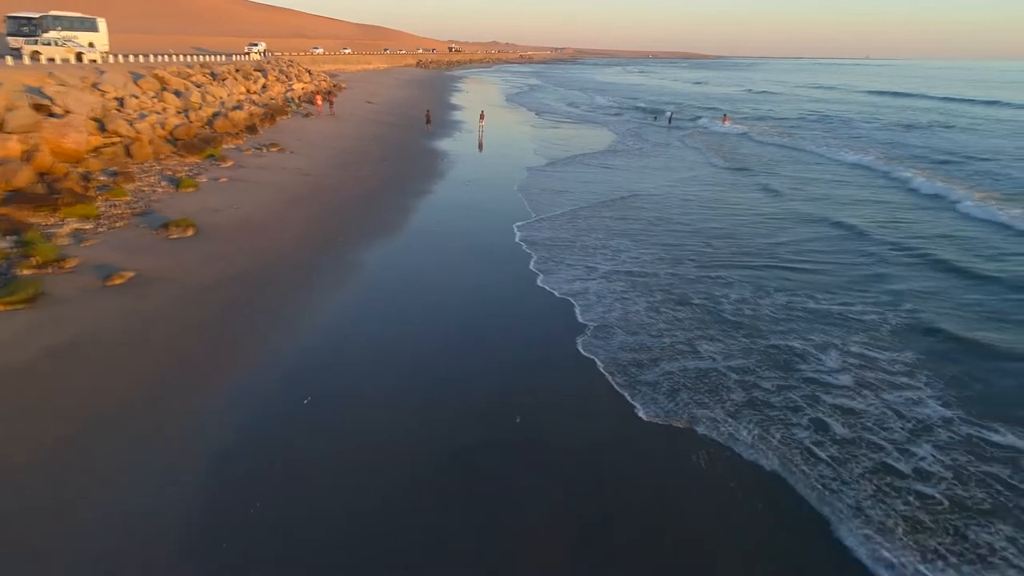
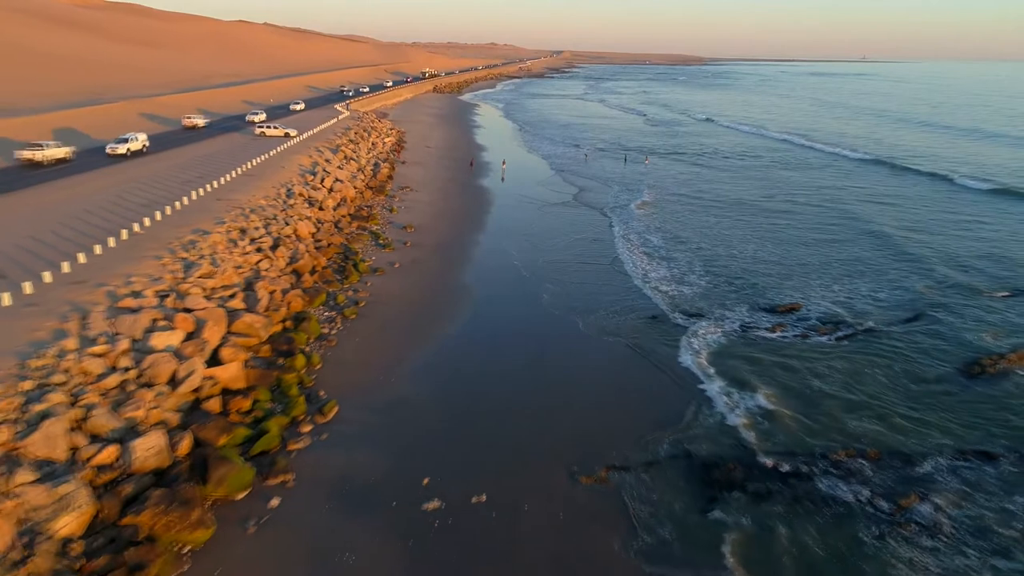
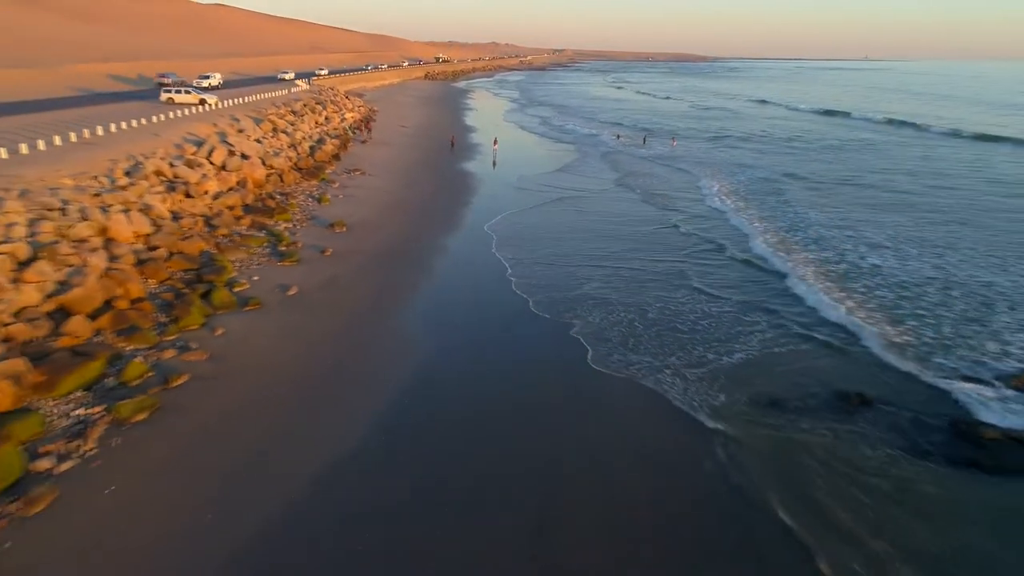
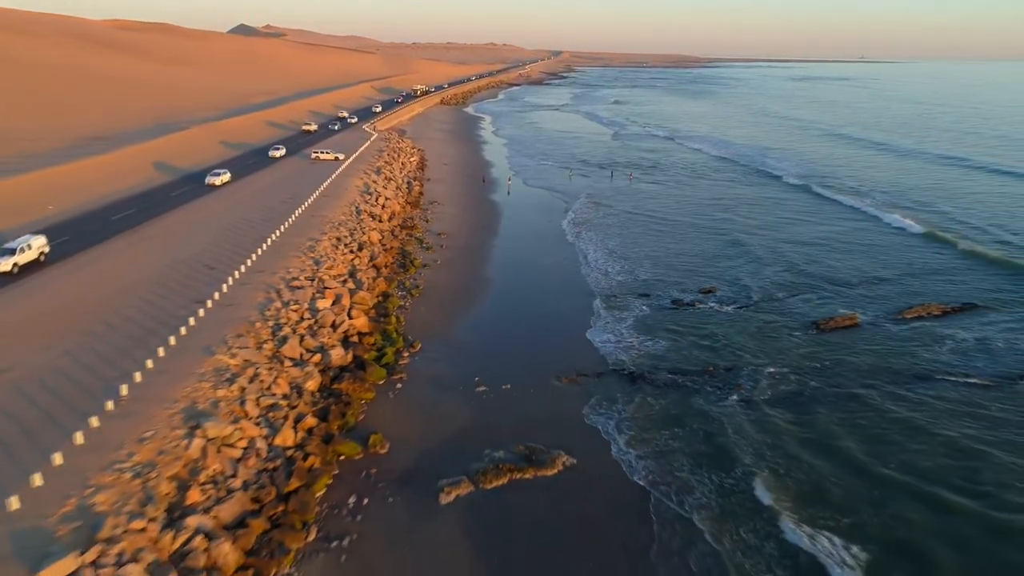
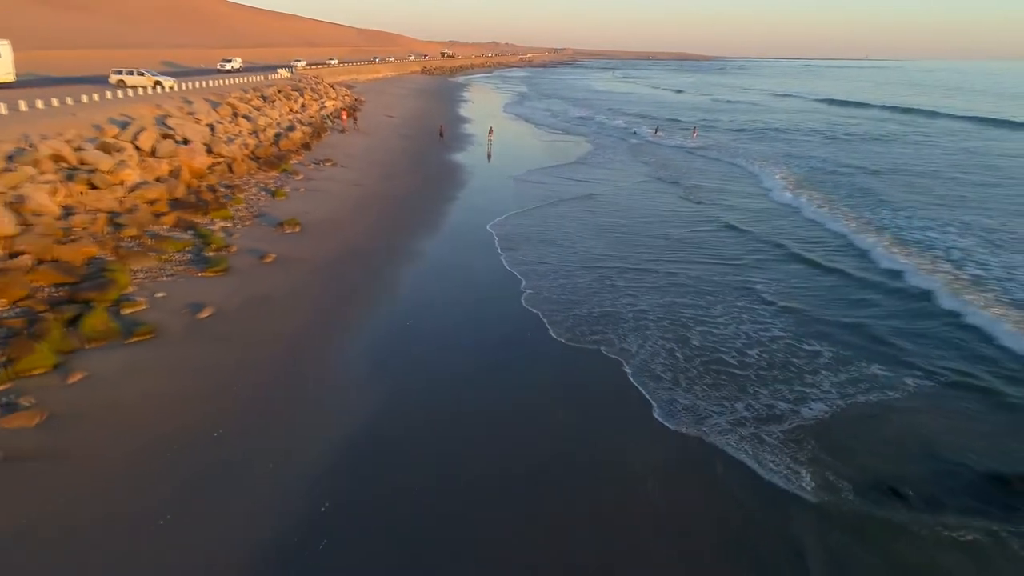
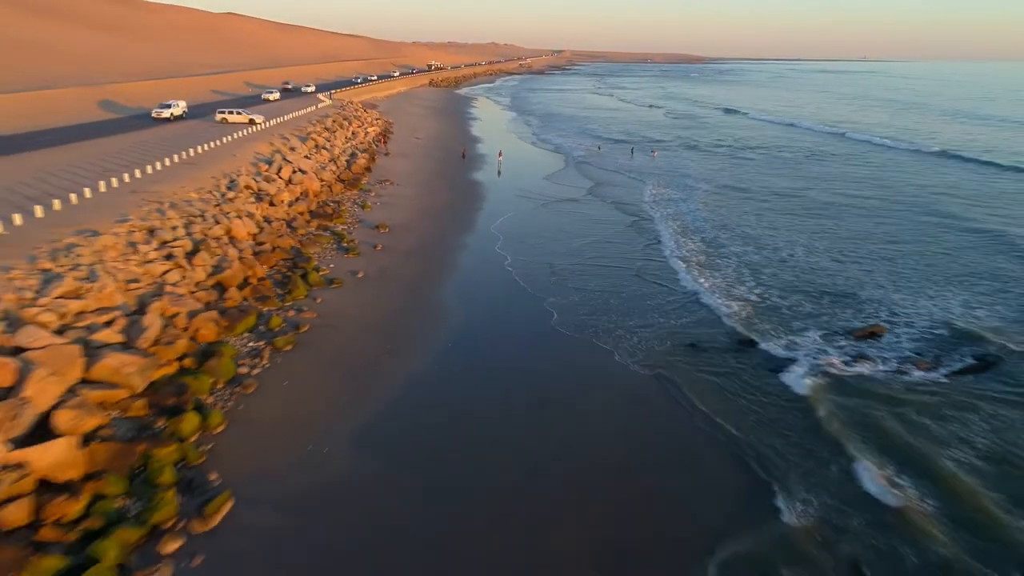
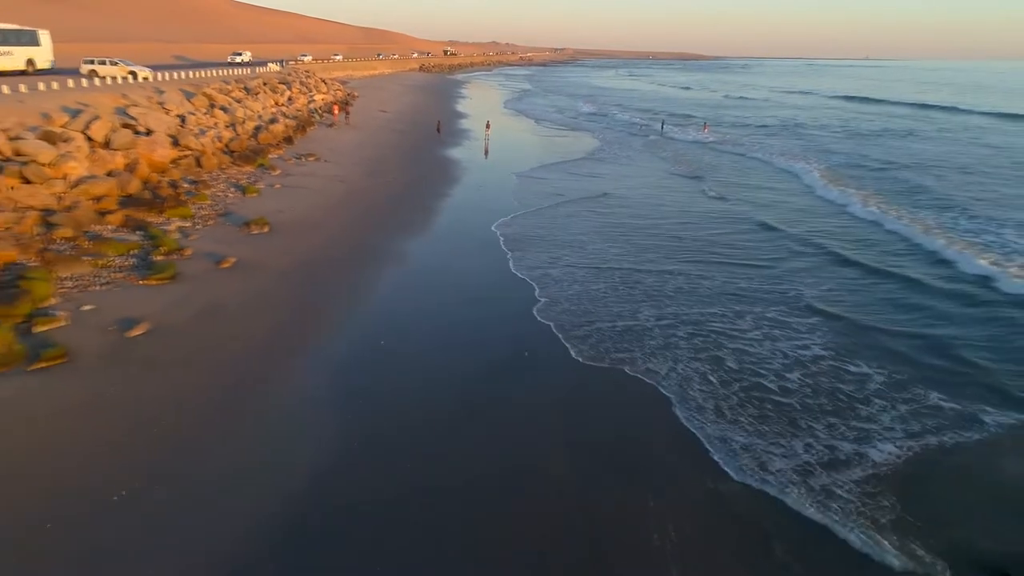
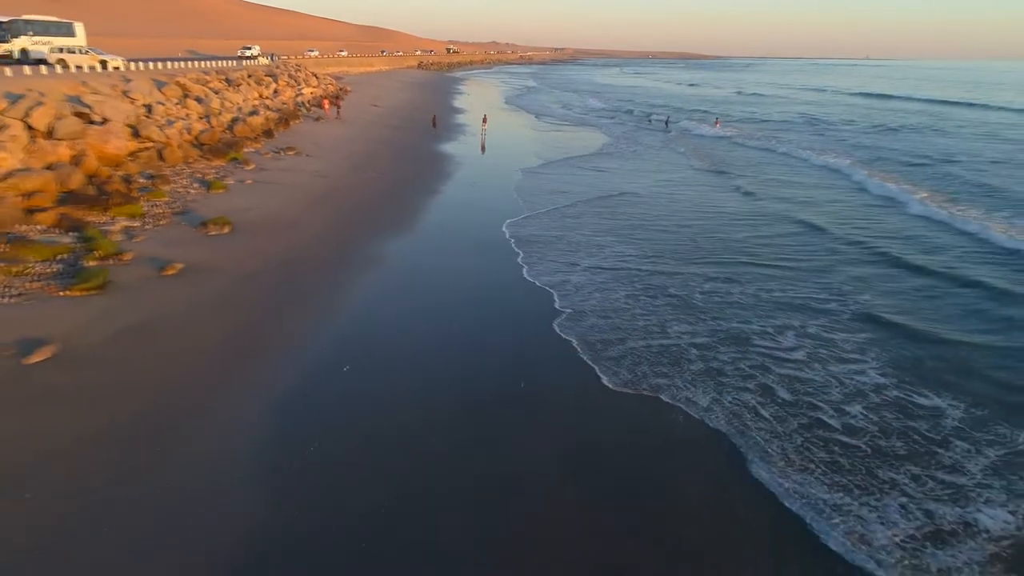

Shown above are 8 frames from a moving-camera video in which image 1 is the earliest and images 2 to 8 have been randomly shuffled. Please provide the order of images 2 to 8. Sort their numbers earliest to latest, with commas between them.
8, 7, 5, 3, 6, 2, 4
